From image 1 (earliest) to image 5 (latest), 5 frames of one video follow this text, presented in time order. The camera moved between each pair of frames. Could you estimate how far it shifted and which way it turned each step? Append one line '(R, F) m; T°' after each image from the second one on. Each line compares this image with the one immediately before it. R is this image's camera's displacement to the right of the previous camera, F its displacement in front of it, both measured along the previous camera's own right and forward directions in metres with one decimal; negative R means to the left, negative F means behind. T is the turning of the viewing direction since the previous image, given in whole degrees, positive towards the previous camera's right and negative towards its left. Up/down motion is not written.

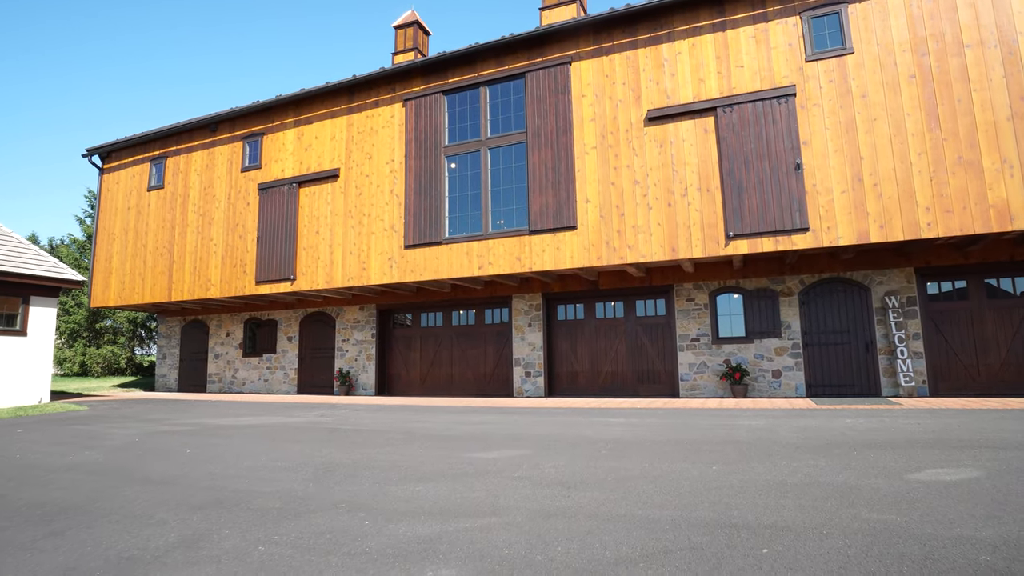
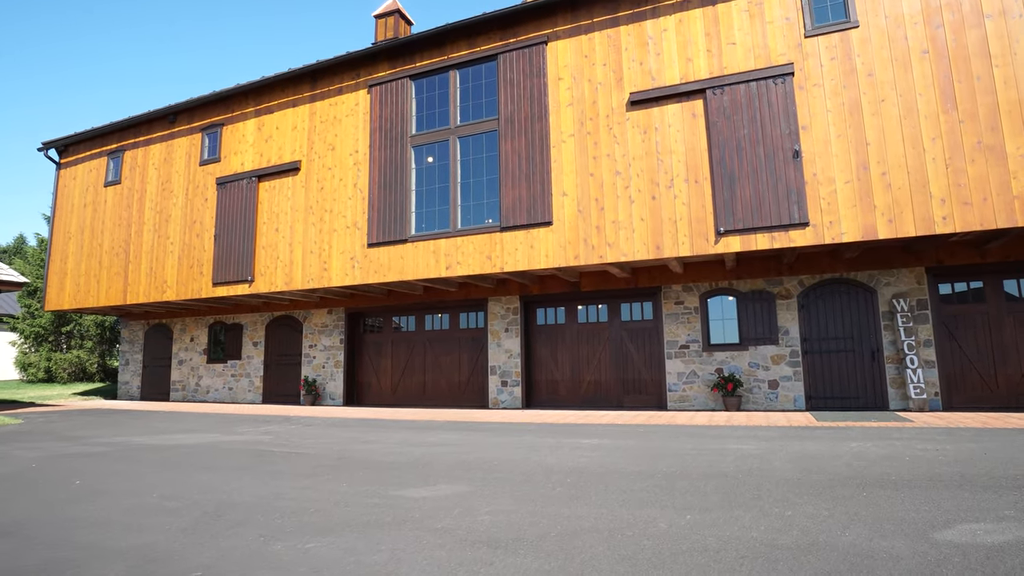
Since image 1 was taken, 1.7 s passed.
(+0.5, +1.1) m; 0°
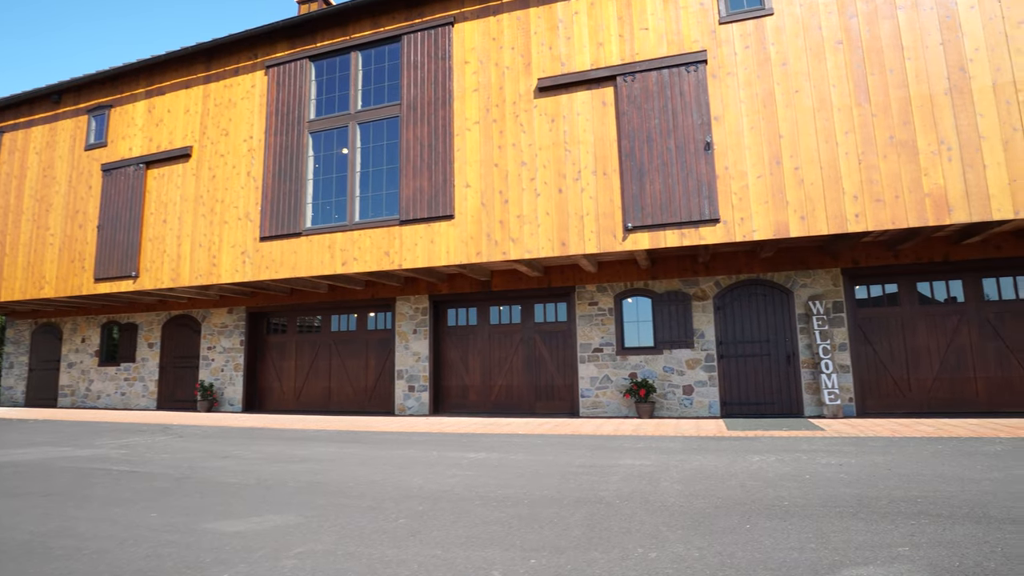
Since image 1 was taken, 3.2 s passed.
(+0.8, +0.7) m; +4°
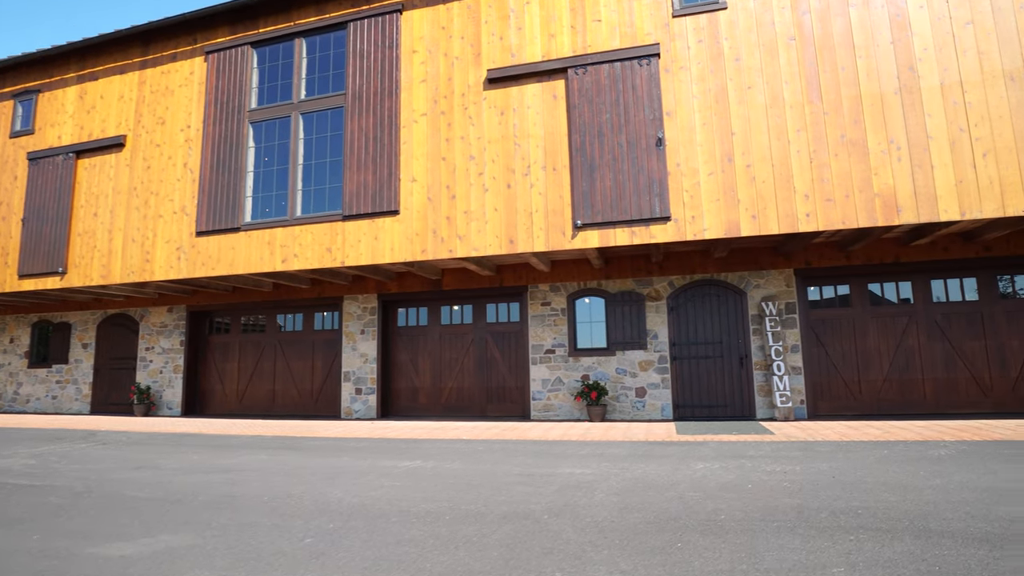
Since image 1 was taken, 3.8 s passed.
(+0.3, +0.3) m; +3°
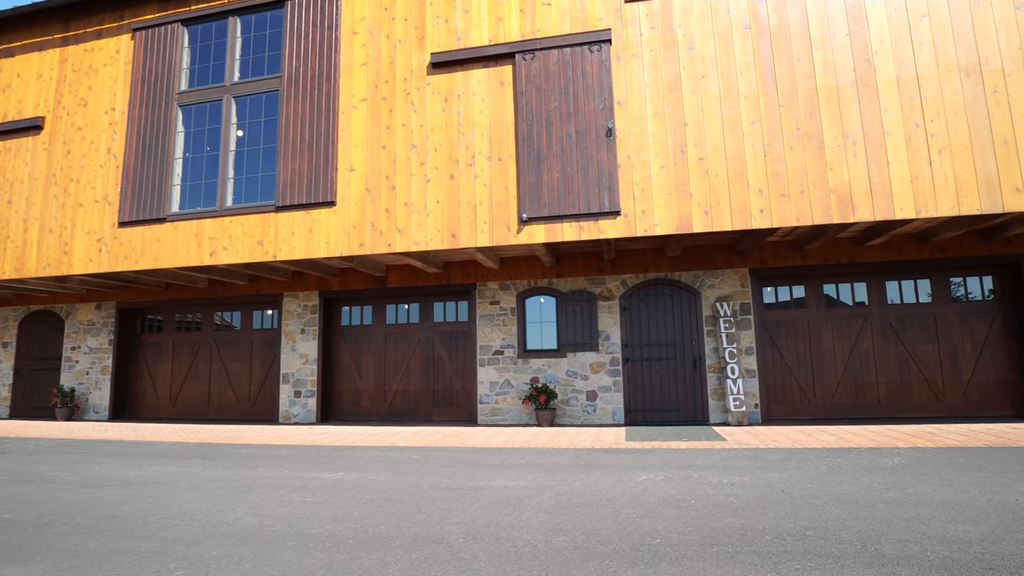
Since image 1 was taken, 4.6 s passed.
(+0.3, +0.5) m; +3°
